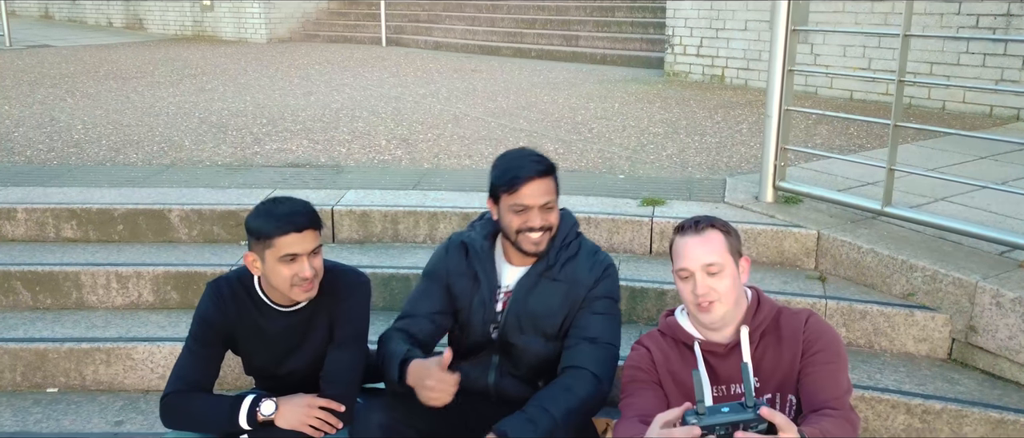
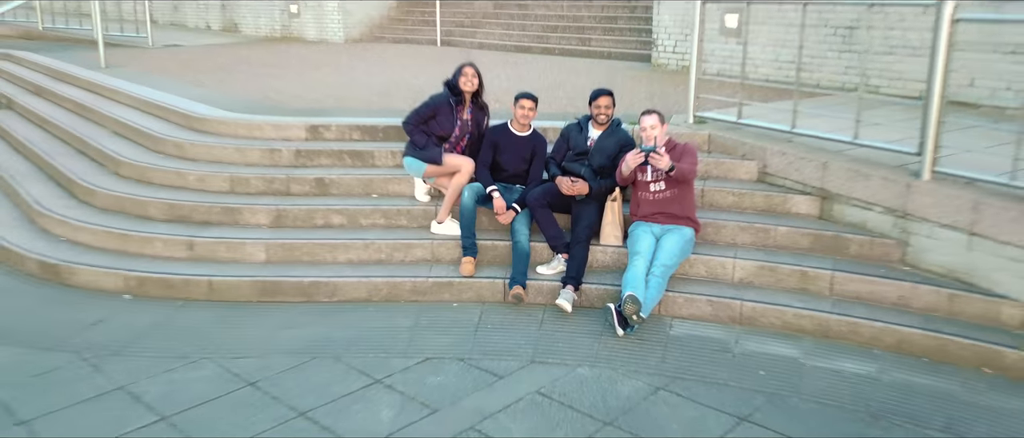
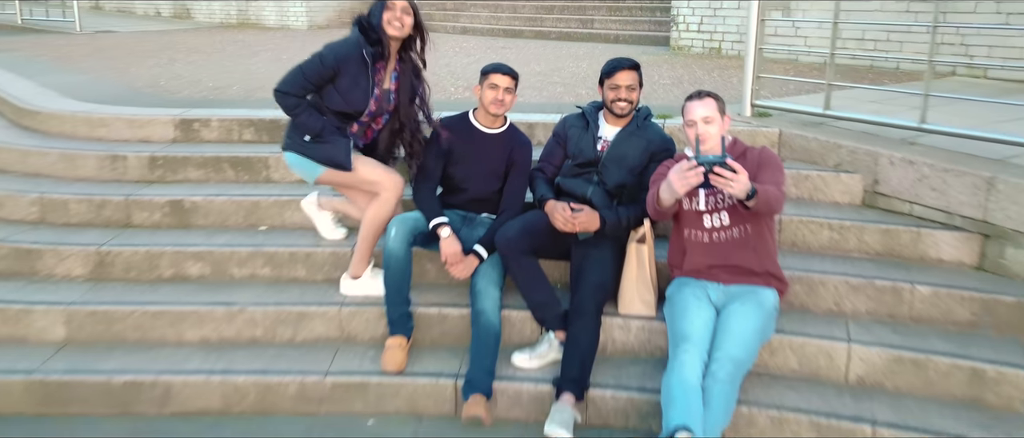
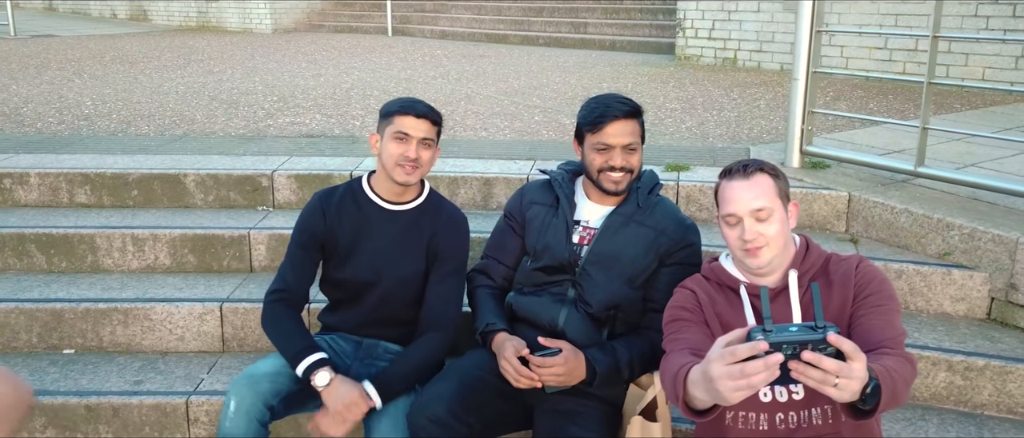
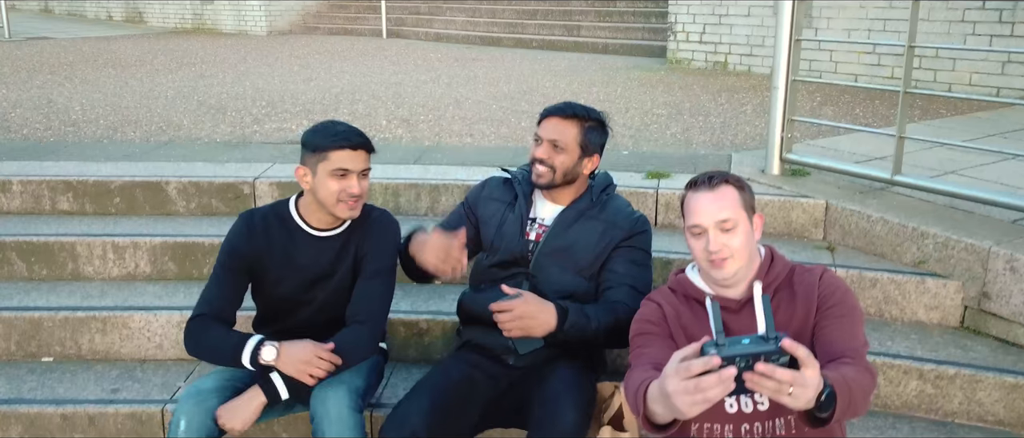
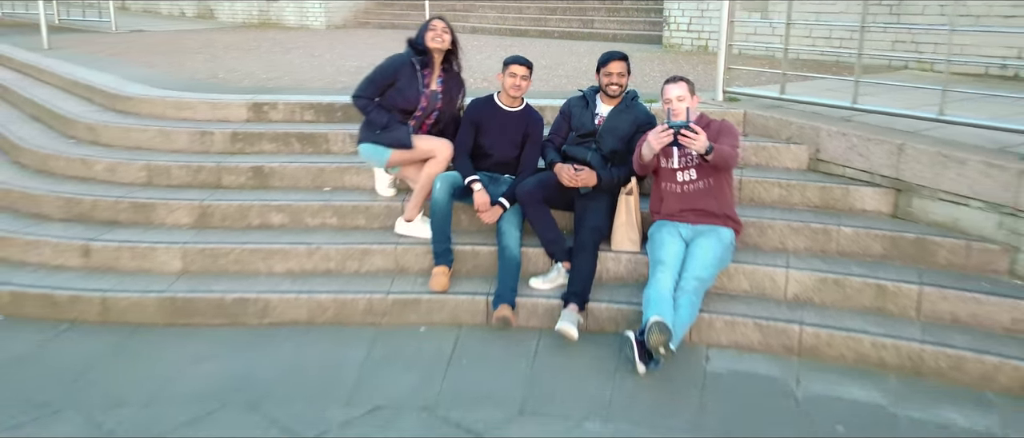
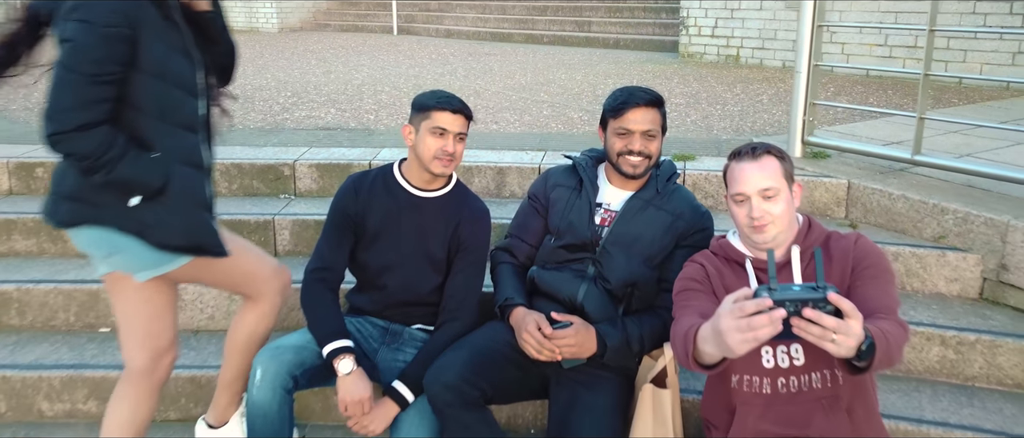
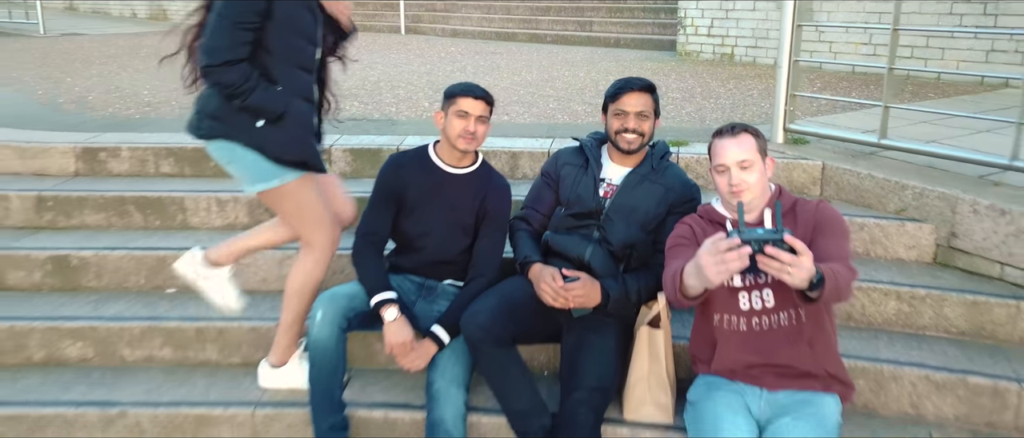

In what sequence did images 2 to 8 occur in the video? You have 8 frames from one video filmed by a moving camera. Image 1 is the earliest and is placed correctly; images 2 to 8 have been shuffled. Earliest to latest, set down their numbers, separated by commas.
5, 4, 7, 8, 3, 6, 2
